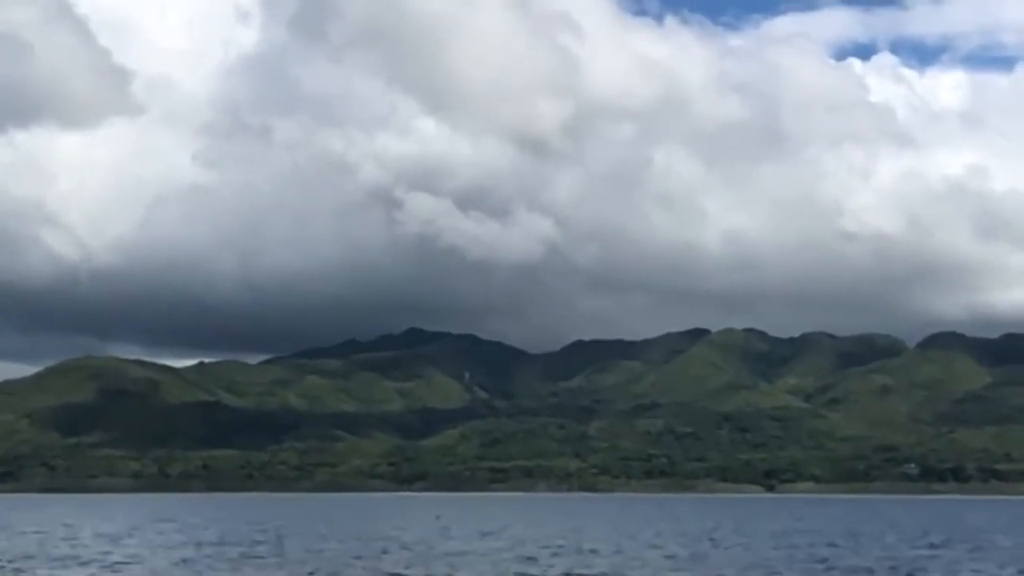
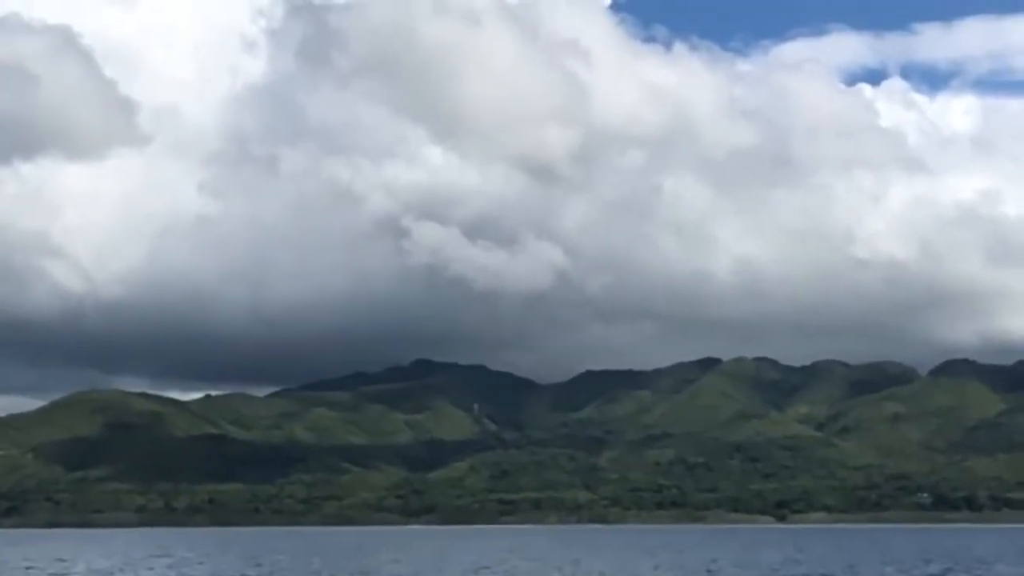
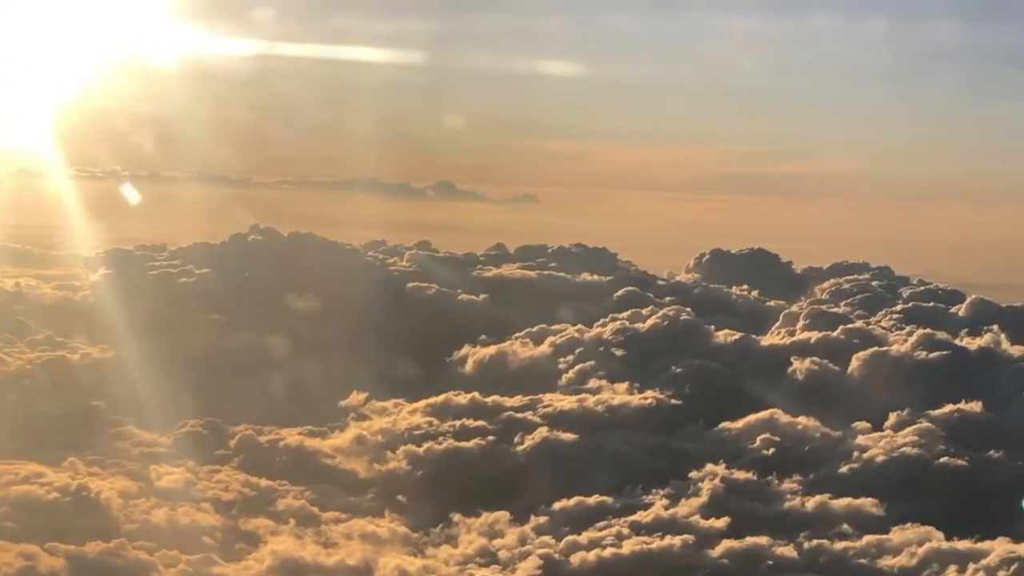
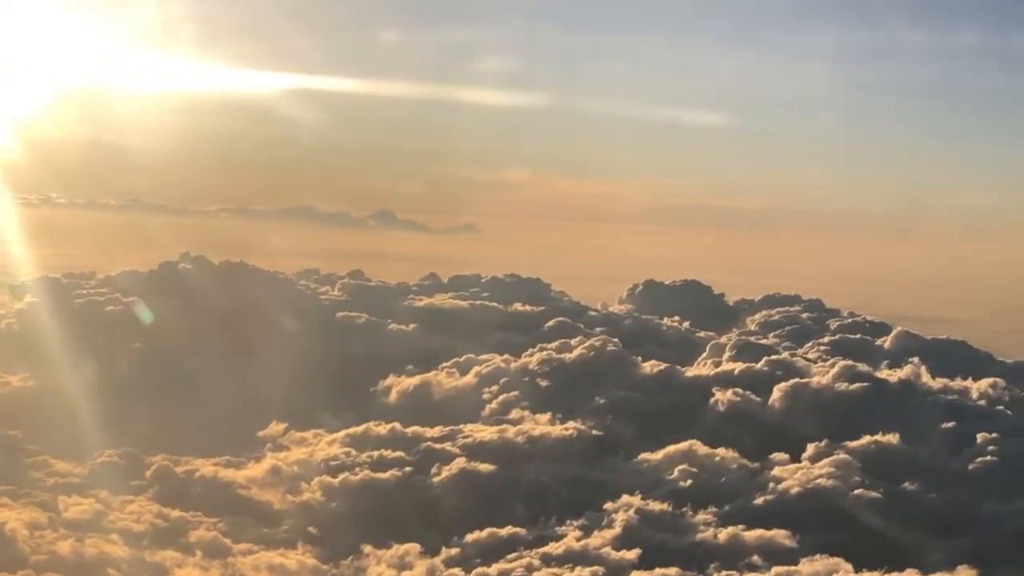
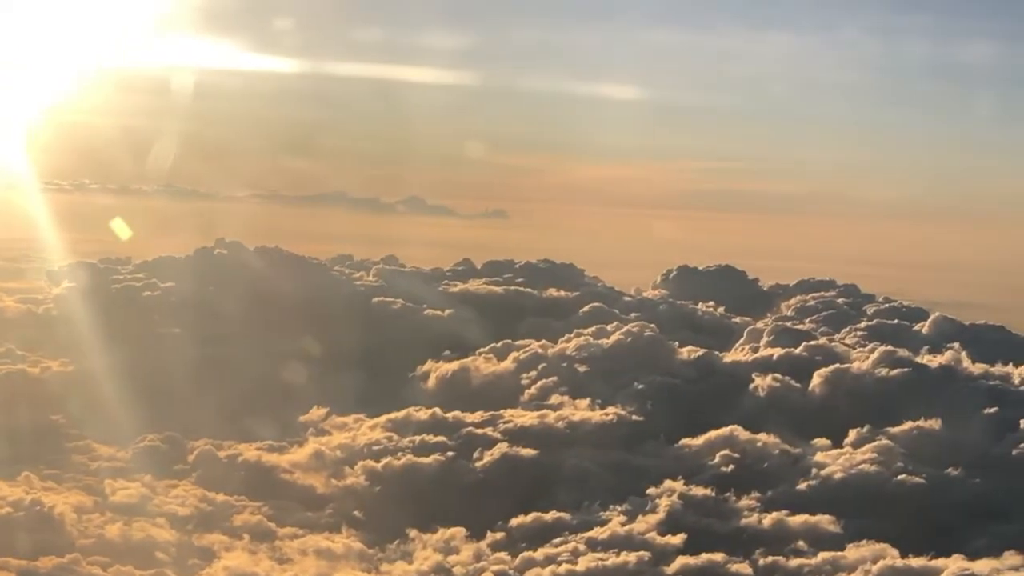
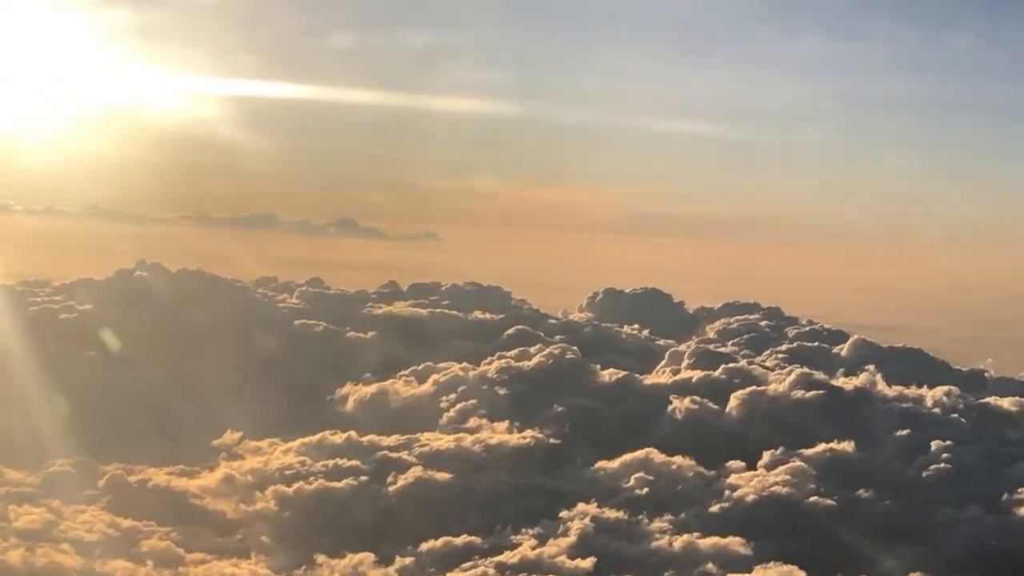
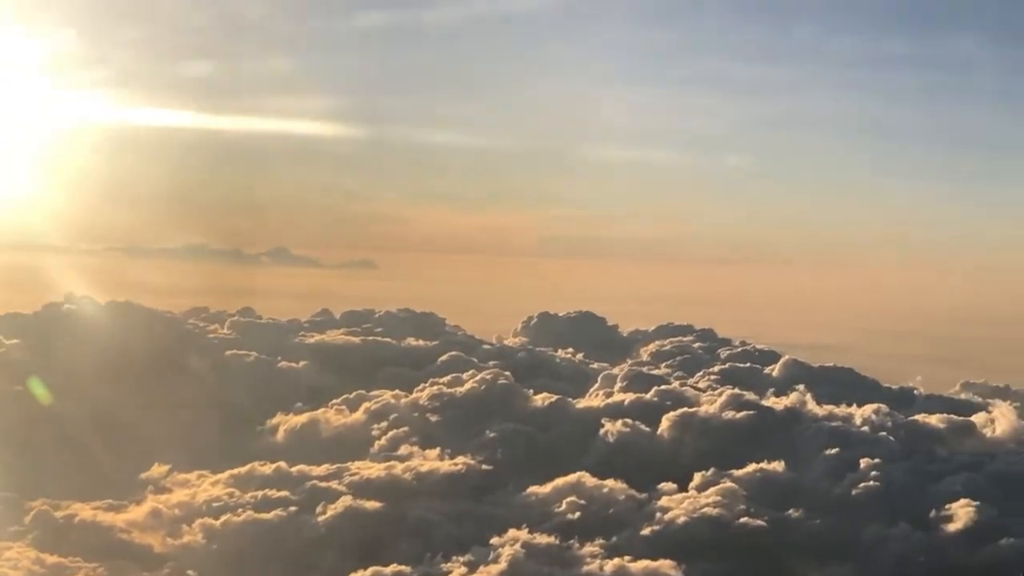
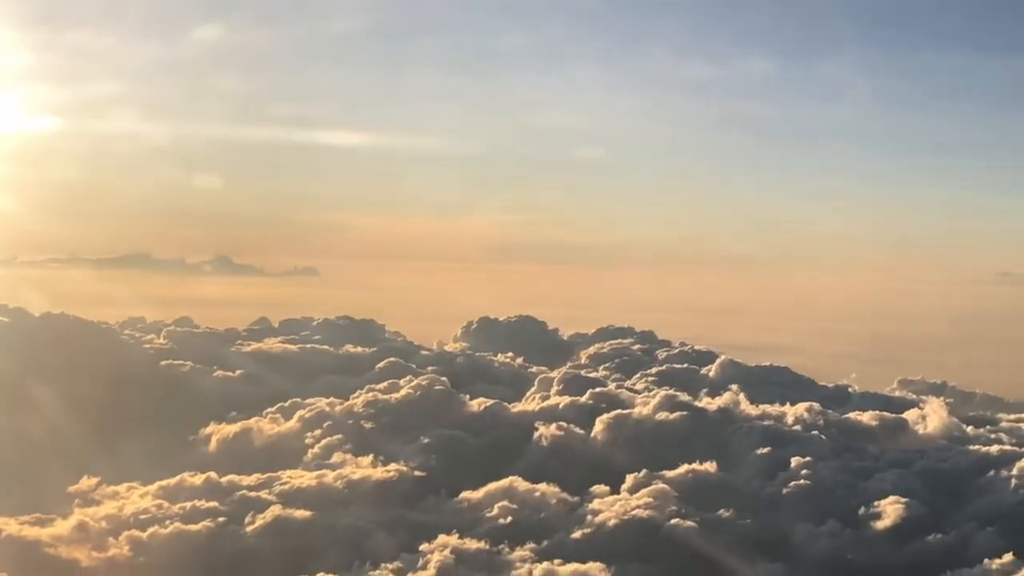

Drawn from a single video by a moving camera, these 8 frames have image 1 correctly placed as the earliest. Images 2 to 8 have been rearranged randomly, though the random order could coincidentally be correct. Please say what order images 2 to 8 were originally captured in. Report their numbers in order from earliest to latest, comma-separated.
2, 3, 5, 4, 6, 7, 8
